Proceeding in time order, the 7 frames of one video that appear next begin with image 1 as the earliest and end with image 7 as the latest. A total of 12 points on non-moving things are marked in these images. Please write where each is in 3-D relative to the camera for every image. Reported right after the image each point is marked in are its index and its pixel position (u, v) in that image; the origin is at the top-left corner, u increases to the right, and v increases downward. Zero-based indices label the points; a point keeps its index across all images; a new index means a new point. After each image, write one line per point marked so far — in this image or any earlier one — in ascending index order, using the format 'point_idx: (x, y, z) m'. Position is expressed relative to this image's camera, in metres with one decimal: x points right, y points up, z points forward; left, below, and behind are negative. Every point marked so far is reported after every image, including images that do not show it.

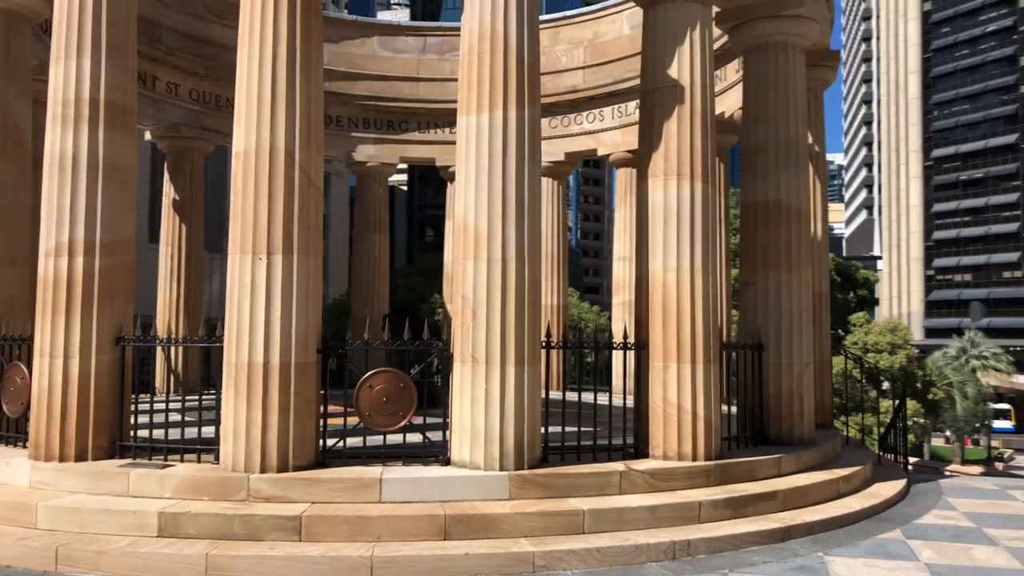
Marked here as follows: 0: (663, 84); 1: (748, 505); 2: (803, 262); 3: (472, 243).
0: (+2.9, +3.9, +14.5) m
1: (+4.1, -3.7, +13.0) m
2: (+6.6, +0.6, +17.1) m
3: (-0.7, +0.8, +12.8) m
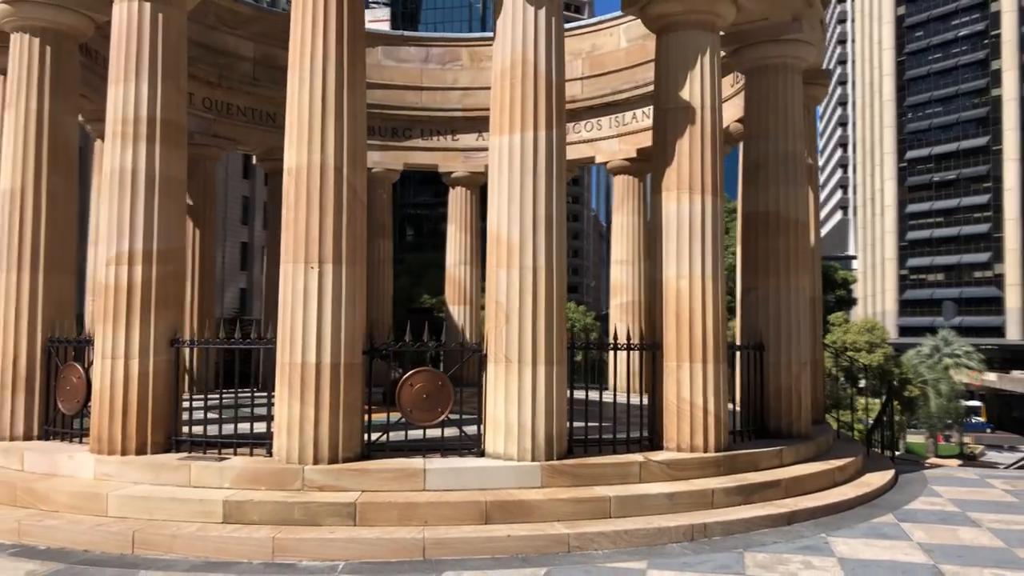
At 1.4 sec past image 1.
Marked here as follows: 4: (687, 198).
0: (+3.4, +3.8, +15.7) m
1: (+4.6, -3.8, +14.2) m
2: (+7.0, +0.5, +18.3) m
3: (-0.1, +0.7, +13.9) m
4: (+3.6, +1.9, +15.5) m
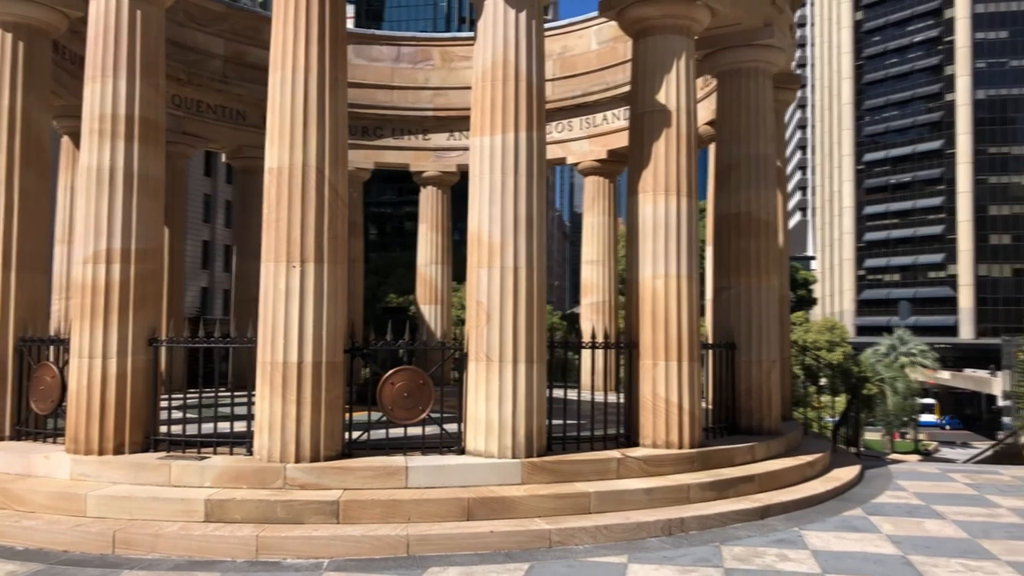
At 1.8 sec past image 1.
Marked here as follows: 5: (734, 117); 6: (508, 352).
0: (+3.0, +3.8, +16.0) m
1: (+4.2, -3.8, +14.6) m
2: (+6.4, +0.5, +18.8) m
3: (-0.5, +0.7, +14.1) m
4: (+3.2, +1.8, +15.8) m
5: (+5.5, +4.2, +18.8) m
6: (-0.1, -1.2, +13.8) m
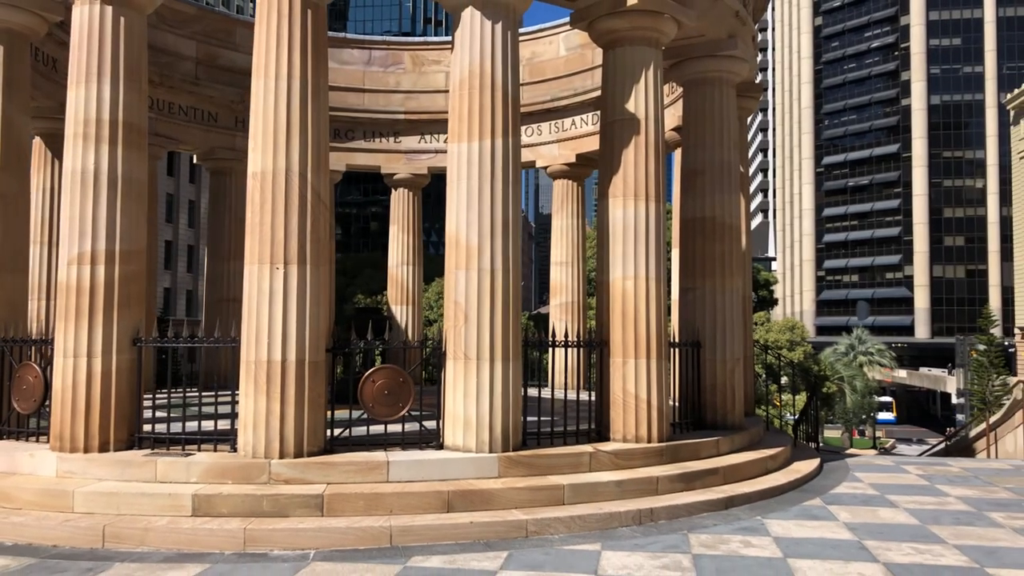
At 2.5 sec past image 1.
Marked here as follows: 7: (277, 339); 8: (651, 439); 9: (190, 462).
0: (+2.4, +3.8, +16.7) m
1: (+3.7, -3.9, +15.4) m
2: (+5.8, +0.5, +19.7) m
3: (-0.9, +0.6, +14.6) m
4: (+2.6, +1.8, +16.6) m
5: (+4.9, +4.2, +19.6) m
6: (-0.5, -1.2, +14.4) m
7: (-4.2, -0.9, +13.5) m
8: (+3.0, -3.2, +16.1) m
9: (-5.5, -3.0, +13.0) m
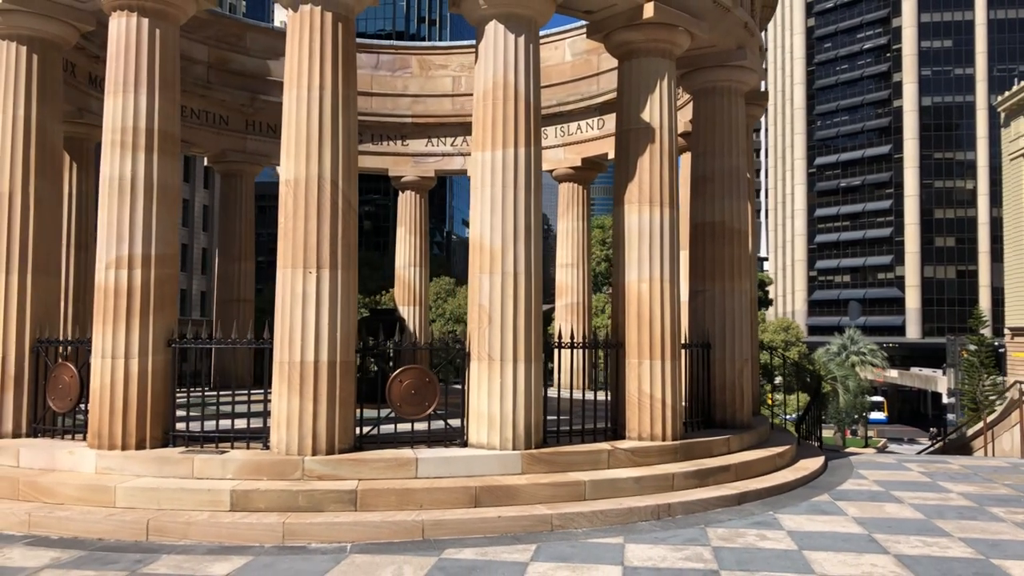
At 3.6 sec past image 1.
0: (+2.9, +3.7, +17.3) m
1: (+4.2, -3.9, +15.9) m
2: (+6.2, +0.4, +20.3) m
3: (-0.5, +0.6, +15.1) m
4: (+3.0, +1.8, +17.1) m
5: (+5.3, +4.1, +20.2) m
6: (-0.1, -1.3, +14.9) m
7: (-3.7, -1.0, +14.0) m
8: (+3.4, -3.3, +16.6) m
9: (-5.1, -3.0, +13.5) m
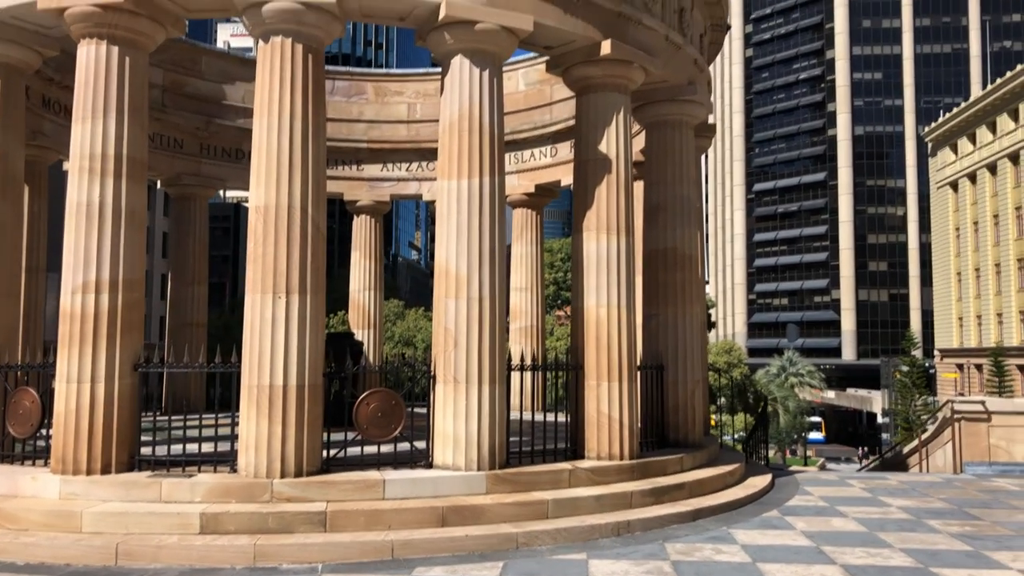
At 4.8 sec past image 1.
0: (+2.0, +3.1, +18.1) m
1: (+3.4, -4.5, +16.6) m
2: (+5.1, -0.3, +21.2) m
3: (-1.2, +0.1, +15.6) m
4: (+2.2, +1.2, +17.9) m
5: (+4.2, +3.4, +21.1) m
6: (-0.8, -1.8, +15.4) m
7: (-4.4, -1.4, +14.2) m
8: (+2.5, -3.8, +17.3) m
9: (-5.7, -3.5, +13.6) m
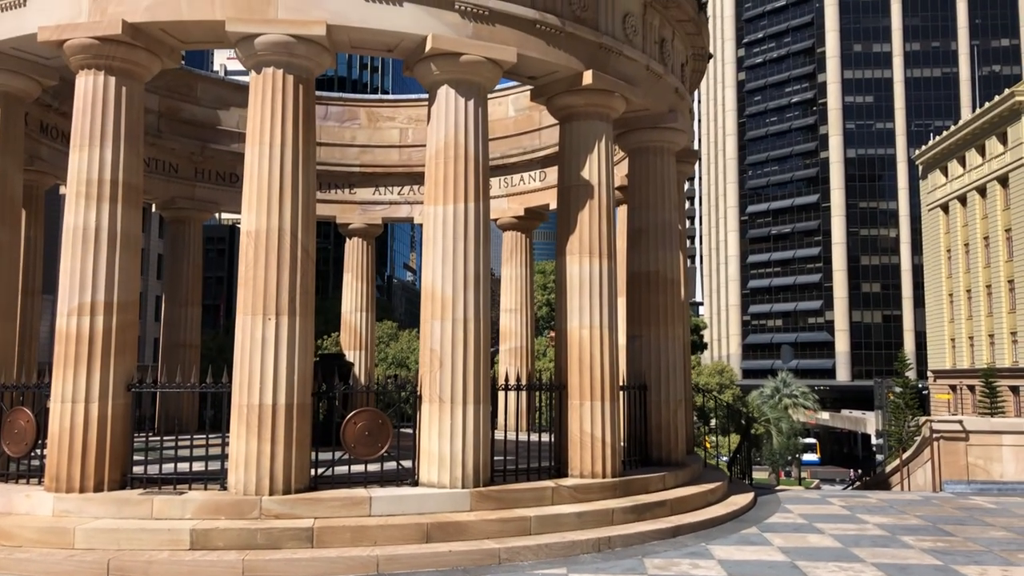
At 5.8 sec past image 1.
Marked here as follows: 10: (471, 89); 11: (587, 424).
0: (+1.6, +2.6, +18.7) m
1: (+3.0, -5.0, +17.0) m
2: (+4.7, -0.9, +21.7) m
3: (-1.5, -0.4, +16.1) m
4: (+1.8, +0.6, +18.4) m
5: (+3.8, +2.8, +21.8) m
6: (-1.1, -2.2, +15.8) m
7: (-4.7, -1.9, +14.6) m
8: (+2.2, -4.4, +17.7) m
9: (-6.0, -3.9, +13.9) m
10: (-0.9, +4.4, +16.7) m
11: (+1.8, -3.2, +17.9) m
